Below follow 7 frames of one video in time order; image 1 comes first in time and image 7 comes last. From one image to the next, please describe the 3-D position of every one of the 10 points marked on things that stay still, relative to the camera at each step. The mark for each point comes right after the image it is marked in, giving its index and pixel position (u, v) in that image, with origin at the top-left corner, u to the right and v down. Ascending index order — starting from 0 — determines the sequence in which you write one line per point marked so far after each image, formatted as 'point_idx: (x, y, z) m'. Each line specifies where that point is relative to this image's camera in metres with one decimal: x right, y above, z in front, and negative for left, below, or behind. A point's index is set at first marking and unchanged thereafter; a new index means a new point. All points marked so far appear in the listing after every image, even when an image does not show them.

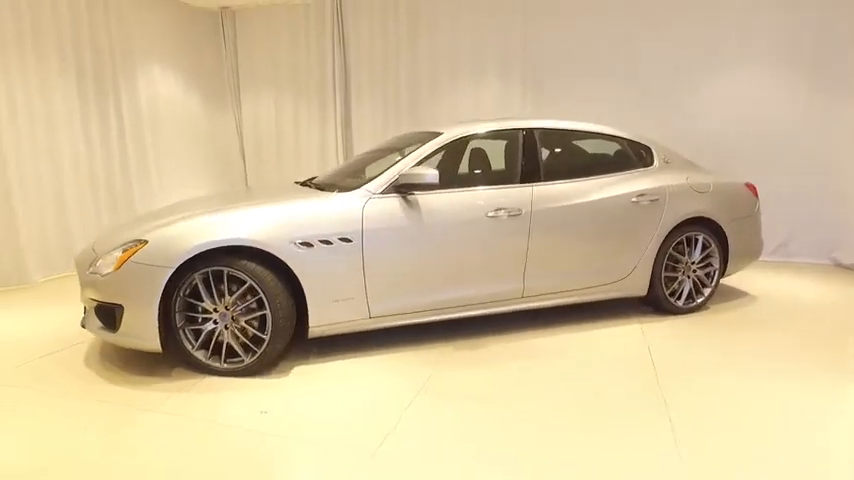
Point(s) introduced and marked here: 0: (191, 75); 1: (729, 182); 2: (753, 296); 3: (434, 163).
0: (-2.9, +2.0, +6.4) m
1: (+2.3, +0.5, +4.0) m
2: (+2.7, -0.5, +4.4) m
3: (+0.2, +0.6, +3.5) m
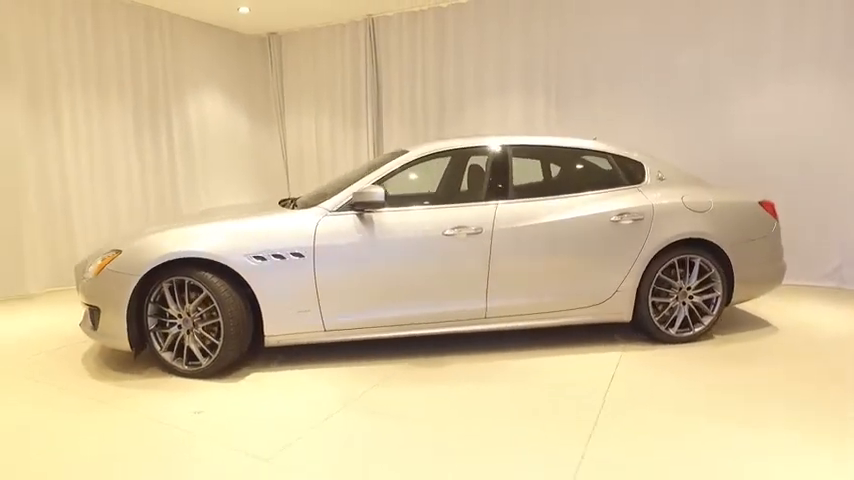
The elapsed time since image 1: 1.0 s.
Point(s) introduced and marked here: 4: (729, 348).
0: (-2.5, +1.9, +6.9) m
1: (+2.2, +0.3, +3.7) m
2: (+2.6, -0.7, +3.9) m
3: (0.0, +0.5, +3.5) m
4: (+2.1, -0.7, +3.6) m
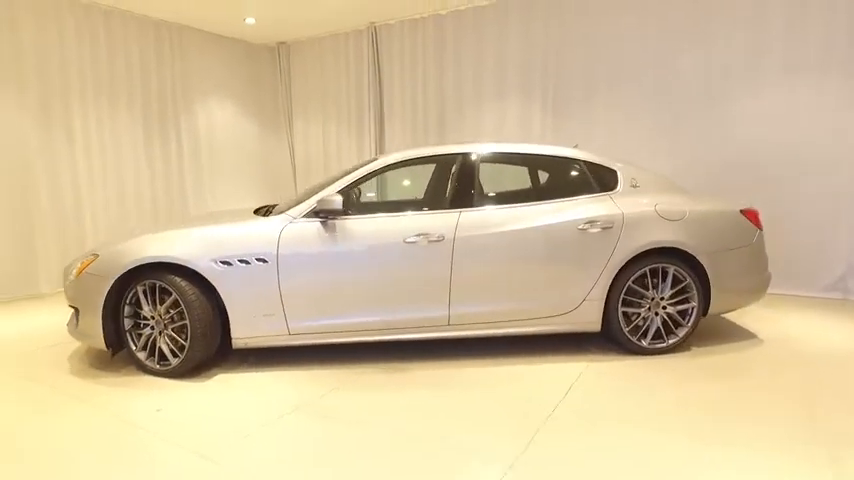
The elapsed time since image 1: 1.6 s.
0: (-2.5, +1.8, +7.1) m
1: (+2.0, +0.2, +3.6) m
2: (+2.4, -0.7, +3.8) m
3: (-0.2, +0.4, +3.6) m
4: (+1.8, -0.8, +3.5) m
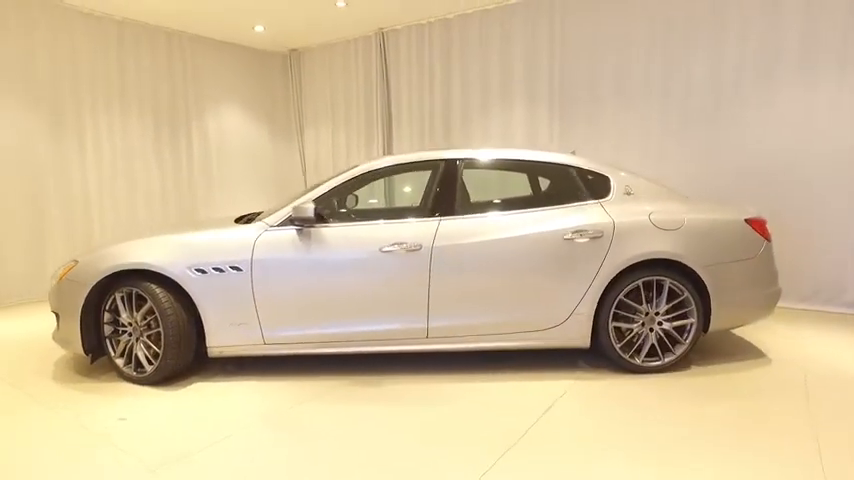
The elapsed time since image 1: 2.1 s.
0: (-2.3, +1.8, +7.2) m
1: (+1.9, +0.2, +3.4) m
2: (+2.3, -0.8, +3.5) m
3: (-0.3, +0.4, +3.5) m
4: (+1.7, -0.9, +3.2) m
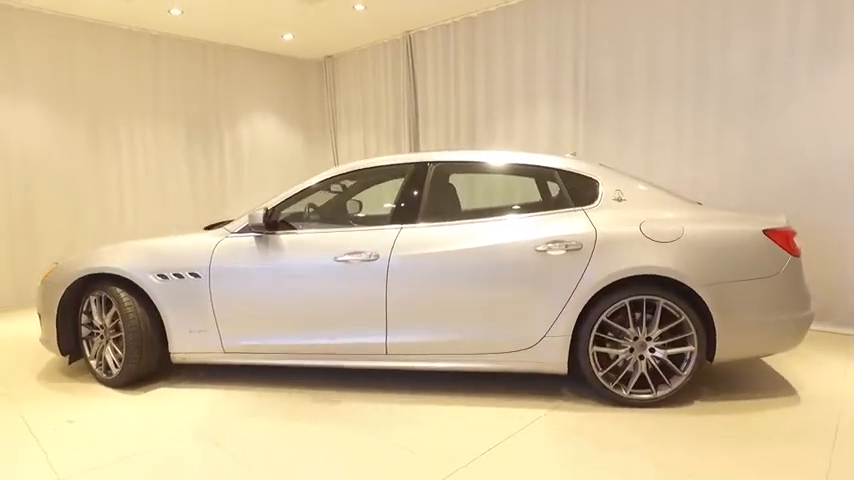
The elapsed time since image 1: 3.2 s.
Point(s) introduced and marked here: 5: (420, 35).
0: (-1.9, +1.7, +7.3) m
1: (+1.7, +0.1, +2.8) m
2: (+2.1, -0.9, +2.9) m
3: (-0.5, +0.3, +3.3) m
4: (+1.5, -0.9, +2.8) m
5: (-0.1, +2.5, +6.4) m
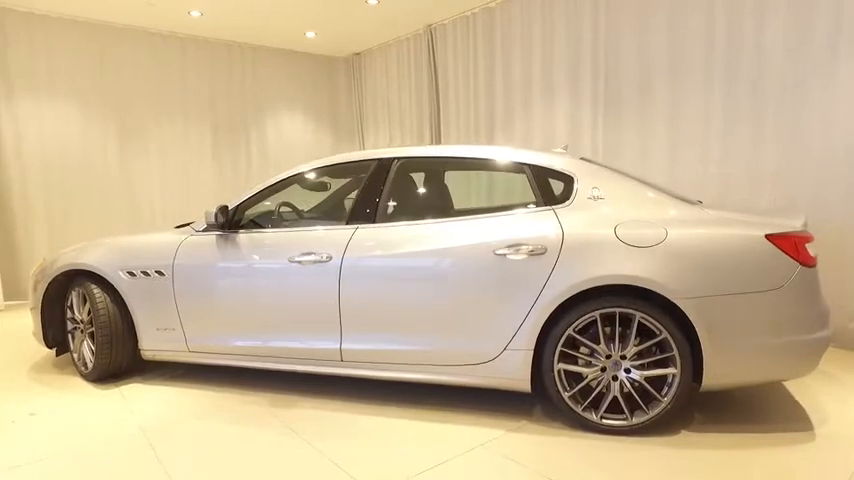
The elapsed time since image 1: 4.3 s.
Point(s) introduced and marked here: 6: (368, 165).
0: (-1.5, +1.7, +7.3) m
1: (+1.4, 0.0, +2.4) m
2: (+1.8, -0.9, +2.5) m
3: (-0.7, +0.3, +3.2) m
4: (+1.2, -1.0, +2.4) m
5: (+0.2, +2.5, +6.2) m
6: (-0.3, +0.4, +3.1) m
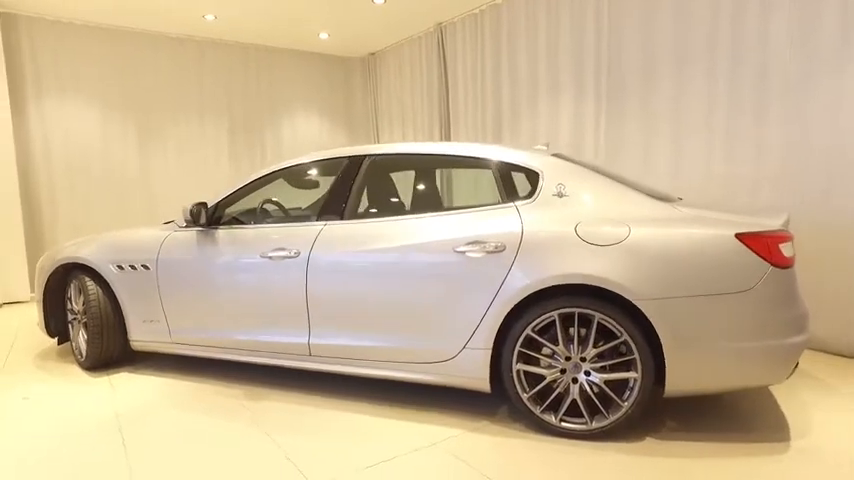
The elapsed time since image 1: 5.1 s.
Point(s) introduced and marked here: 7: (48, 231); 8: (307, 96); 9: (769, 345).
0: (-1.3, +1.7, +7.4) m
1: (+1.2, +0.1, +2.3) m
2: (+1.6, -0.9, +2.3) m
3: (-0.8, +0.3, +3.2) m
4: (+1.0, -1.0, +2.3) m
5: (+0.3, +2.5, +6.1) m
6: (-0.5, +0.5, +3.1) m
7: (-4.2, +0.1, +5.8) m
8: (-1.7, +2.0, +7.2) m
9: (+1.5, -0.4, +2.2) m
